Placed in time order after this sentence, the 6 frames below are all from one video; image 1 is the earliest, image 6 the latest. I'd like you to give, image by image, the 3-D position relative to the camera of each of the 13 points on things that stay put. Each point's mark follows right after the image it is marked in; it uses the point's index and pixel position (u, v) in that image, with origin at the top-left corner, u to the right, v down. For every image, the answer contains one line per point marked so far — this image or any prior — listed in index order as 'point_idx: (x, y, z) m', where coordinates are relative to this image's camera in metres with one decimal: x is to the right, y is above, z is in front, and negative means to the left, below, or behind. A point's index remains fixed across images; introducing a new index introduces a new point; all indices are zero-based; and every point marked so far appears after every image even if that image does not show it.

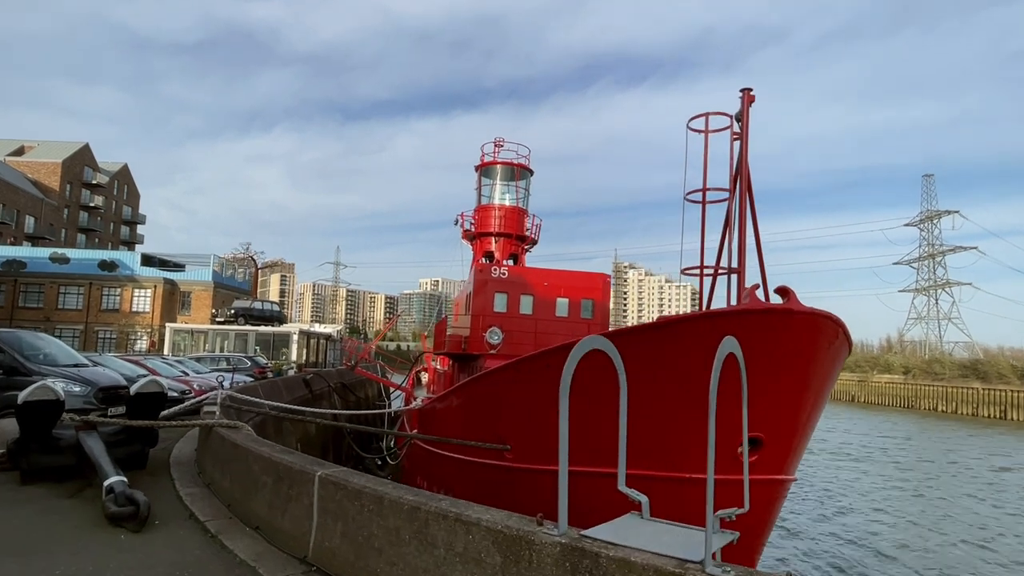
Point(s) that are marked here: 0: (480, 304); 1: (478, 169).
0: (-0.7, -0.3, +11.7) m
1: (-1.0, +3.5, +18.2) m
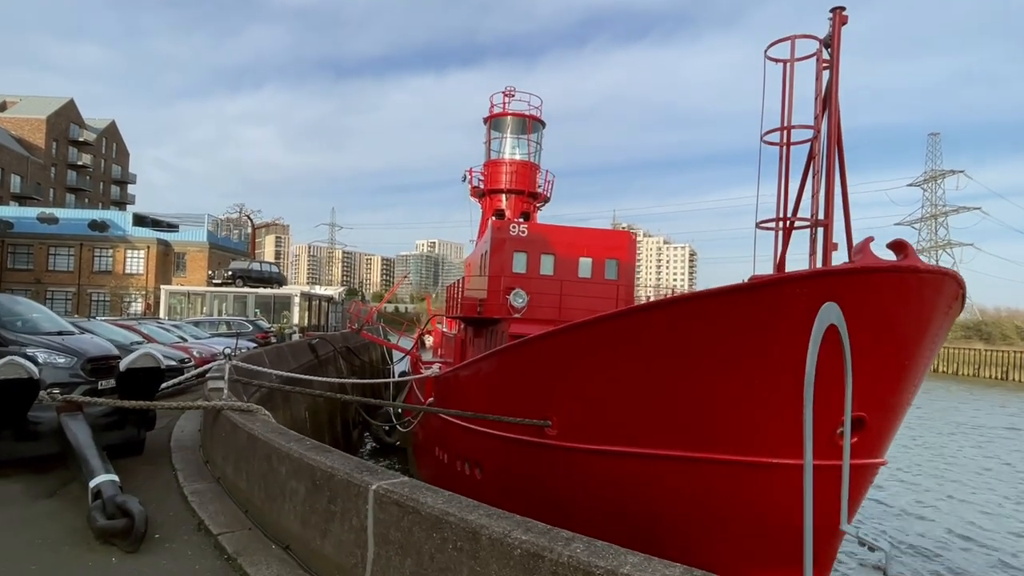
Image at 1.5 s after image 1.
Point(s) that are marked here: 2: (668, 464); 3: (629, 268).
0: (-0.3, +0.4, +10.9) m
1: (-0.7, +4.6, +17.1) m
2: (+1.3, -1.4, +5.1) m
3: (+2.1, +0.4, +11.2) m
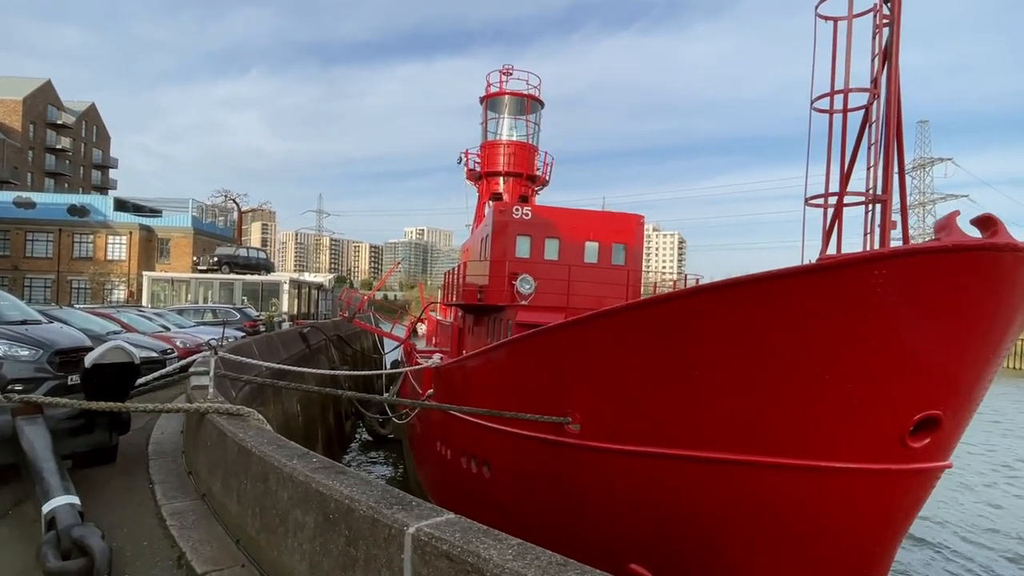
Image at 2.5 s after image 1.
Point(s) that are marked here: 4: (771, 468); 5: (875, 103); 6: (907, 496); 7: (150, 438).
0: (-0.2, +0.6, +10.3) m
1: (-0.8, +4.9, +16.5) m
2: (+1.5, -1.3, +4.6) m
3: (+2.1, +0.6, +10.7) m
4: (+1.9, -1.3, +4.4) m
5: (+2.7, +1.4, +4.6) m
6: (+2.7, -1.4, +4.3) m
7: (-2.5, -1.0, +4.2) m
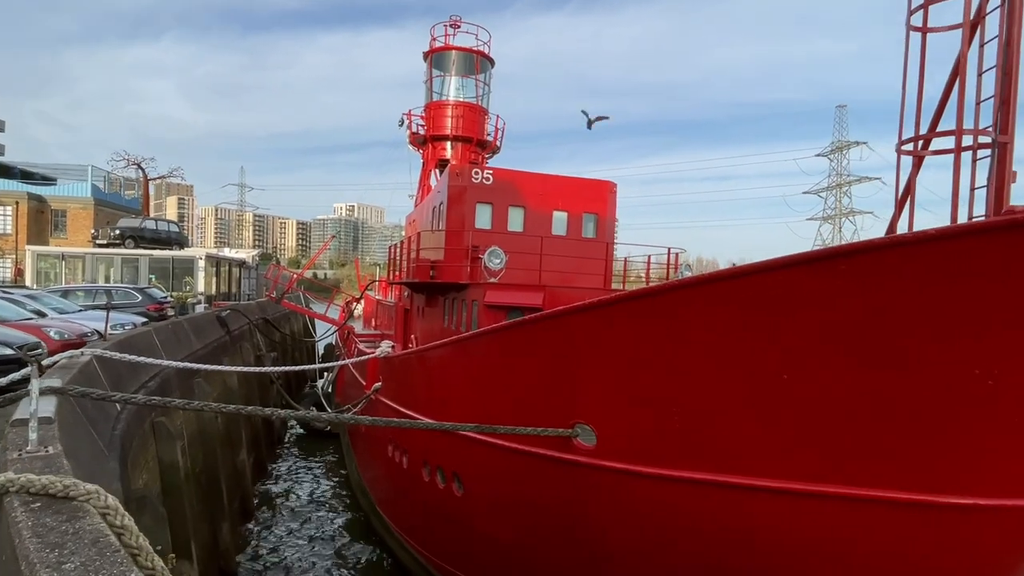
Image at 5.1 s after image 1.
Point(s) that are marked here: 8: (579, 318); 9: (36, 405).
0: (-0.8, +1.0, +8.9) m
1: (-2.0, +5.5, +14.8) m
2: (+1.5, -1.2, +3.5) m
3: (+1.5, +1.0, +9.5) m
4: (+2.0, -1.1, +3.3) m
5: (+2.7, +1.5, +3.5) m
6: (+2.8, -1.3, +3.3) m
7: (-2.4, -0.9, +2.7) m
8: (+0.5, -0.2, +4.1) m
9: (-1.9, -0.5, +2.4) m
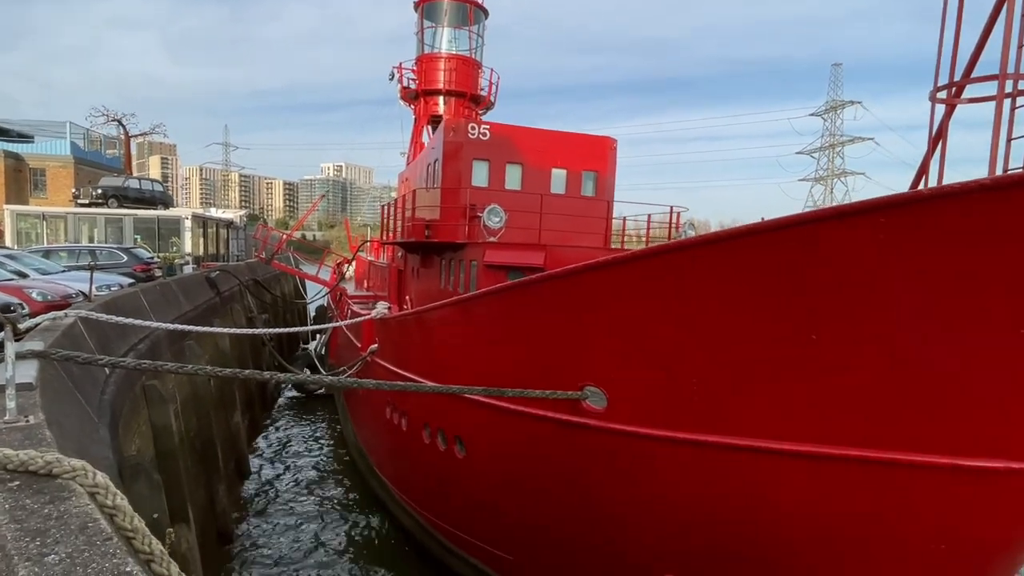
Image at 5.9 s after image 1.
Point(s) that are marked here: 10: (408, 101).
0: (-0.8, +1.5, +8.6) m
1: (-2.1, +6.4, +14.2) m
2: (+1.6, -0.9, +3.4) m
3: (+1.5, +1.6, +9.2) m
4: (+2.0, -0.9, +3.2) m
5: (+2.8, +1.8, +3.3) m
6: (+2.9, -1.0, +3.2) m
7: (-2.3, -0.7, +2.5) m
8: (+0.5, +0.1, +3.9) m
9: (-1.8, -0.3, +2.2) m
10: (-2.4, +4.3, +14.2) m
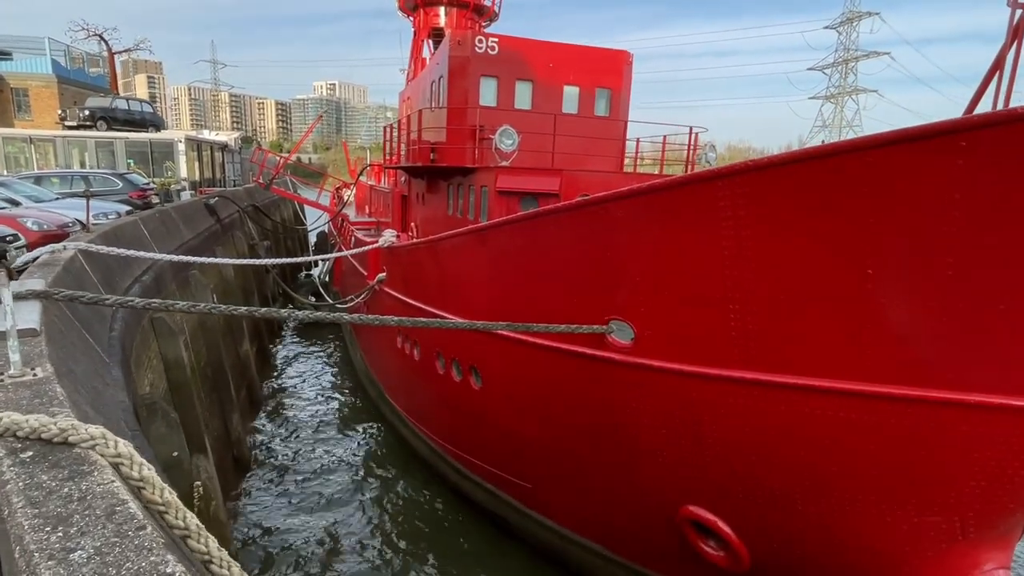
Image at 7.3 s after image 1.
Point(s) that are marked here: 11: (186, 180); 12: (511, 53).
0: (-0.7, +2.5, +8.1) m
1: (-2.0, +8.0, +13.1) m
2: (+1.7, -0.6, +3.2) m
3: (+1.6, +2.6, +8.8) m
4: (+2.2, -0.6, +3.0) m
5: (+2.9, +2.1, +2.8) m
6: (+3.0, -0.7, +3.1) m
7: (-2.1, -0.5, +2.3) m
8: (+0.7, +0.5, +3.7) m
9: (-1.6, -0.1, +2.1) m
10: (-2.3, +5.9, +13.4) m
11: (-10.3, +3.4, +19.6) m
12: (0.0, +3.1, +8.1) m
